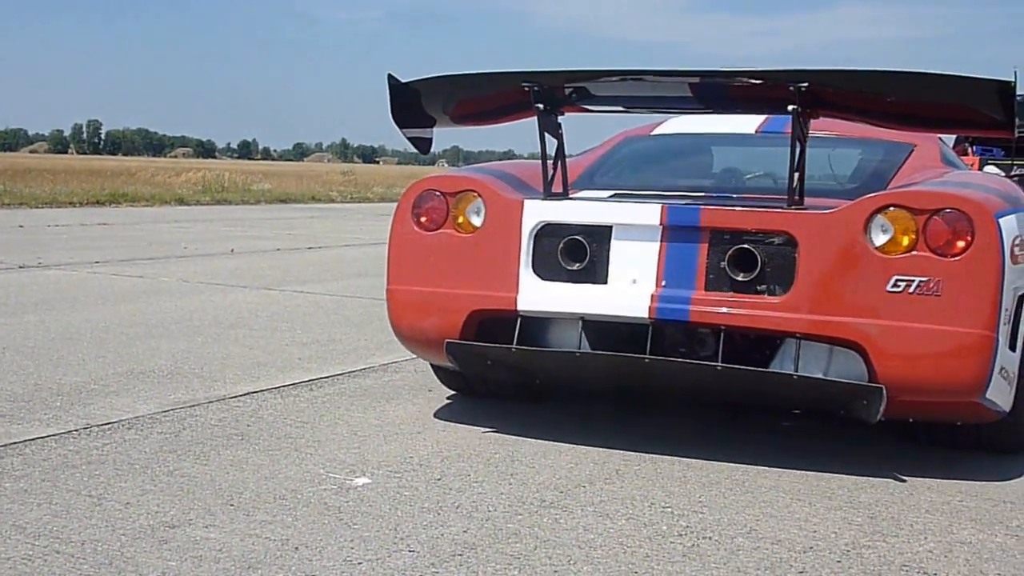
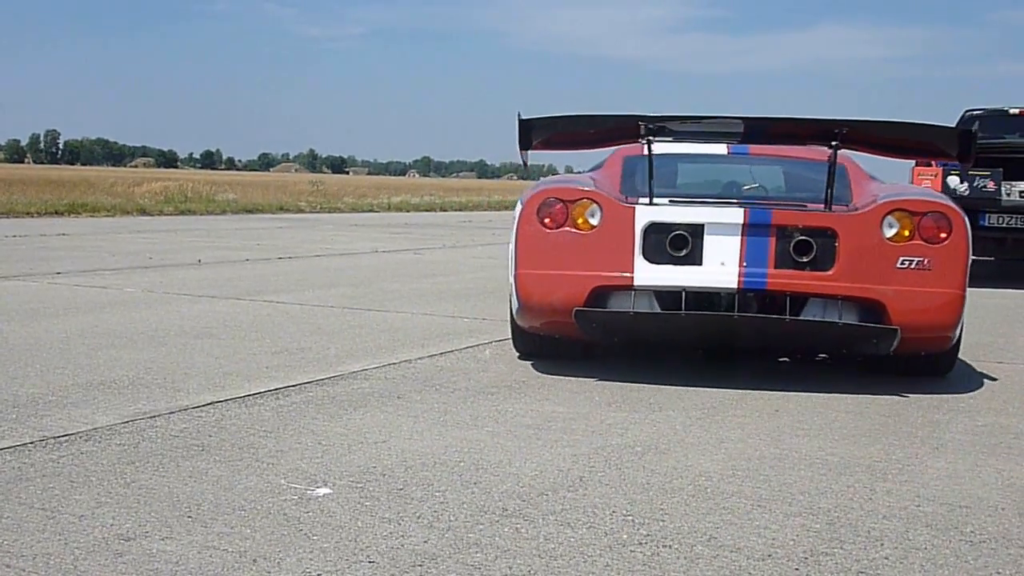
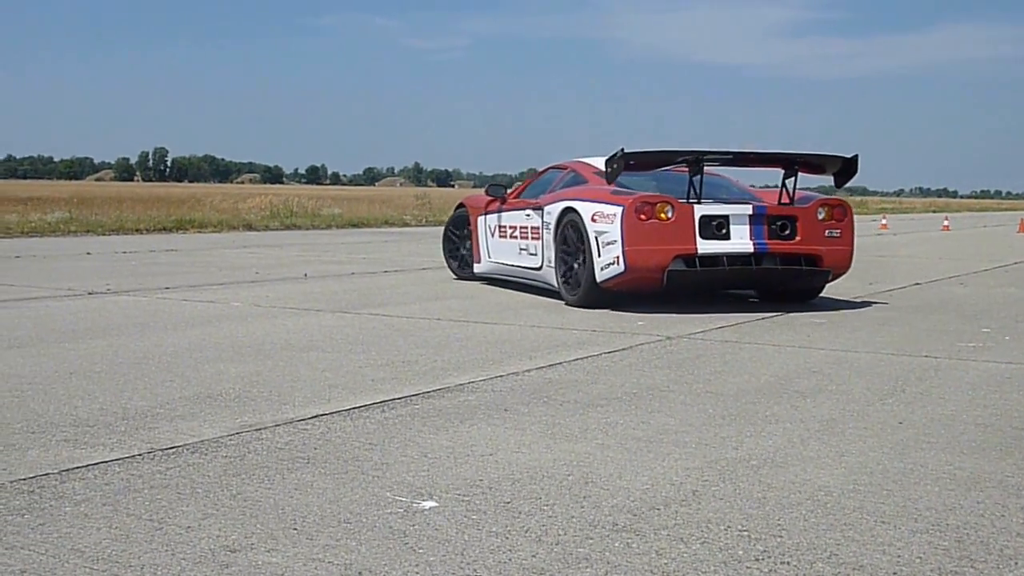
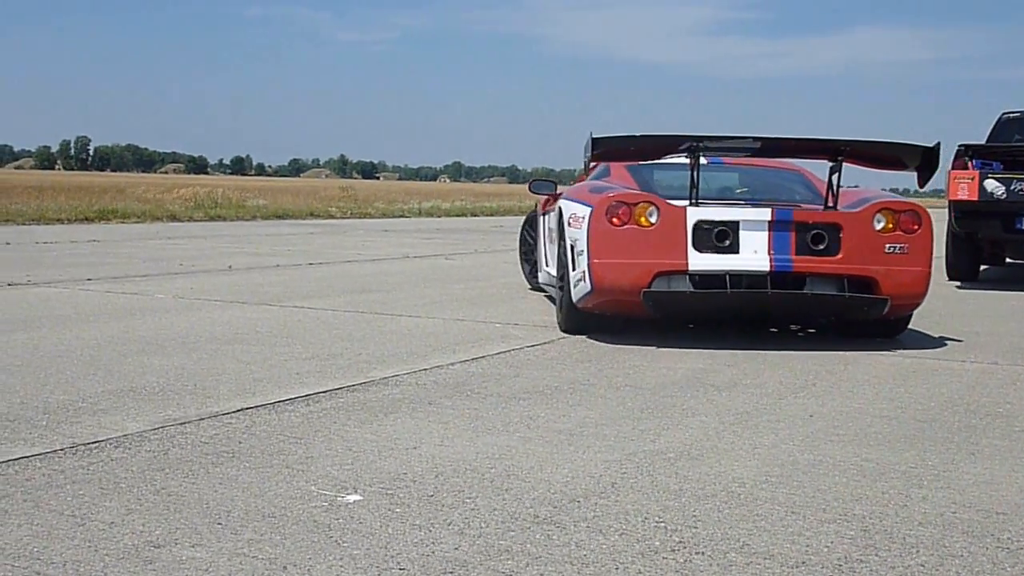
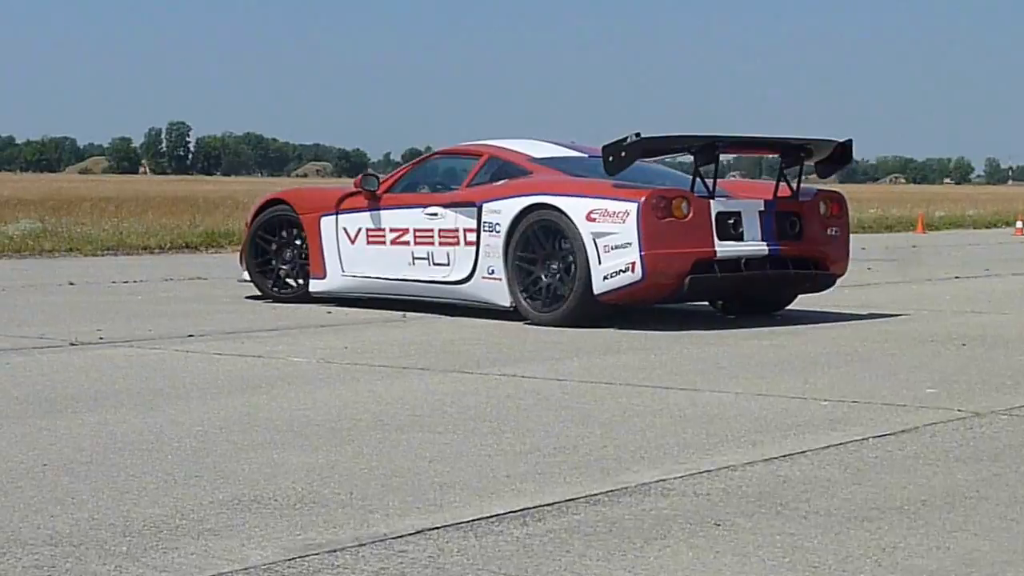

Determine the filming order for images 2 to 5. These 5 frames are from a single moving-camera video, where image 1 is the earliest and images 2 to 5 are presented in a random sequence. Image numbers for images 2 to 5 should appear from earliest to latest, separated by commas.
2, 4, 3, 5
